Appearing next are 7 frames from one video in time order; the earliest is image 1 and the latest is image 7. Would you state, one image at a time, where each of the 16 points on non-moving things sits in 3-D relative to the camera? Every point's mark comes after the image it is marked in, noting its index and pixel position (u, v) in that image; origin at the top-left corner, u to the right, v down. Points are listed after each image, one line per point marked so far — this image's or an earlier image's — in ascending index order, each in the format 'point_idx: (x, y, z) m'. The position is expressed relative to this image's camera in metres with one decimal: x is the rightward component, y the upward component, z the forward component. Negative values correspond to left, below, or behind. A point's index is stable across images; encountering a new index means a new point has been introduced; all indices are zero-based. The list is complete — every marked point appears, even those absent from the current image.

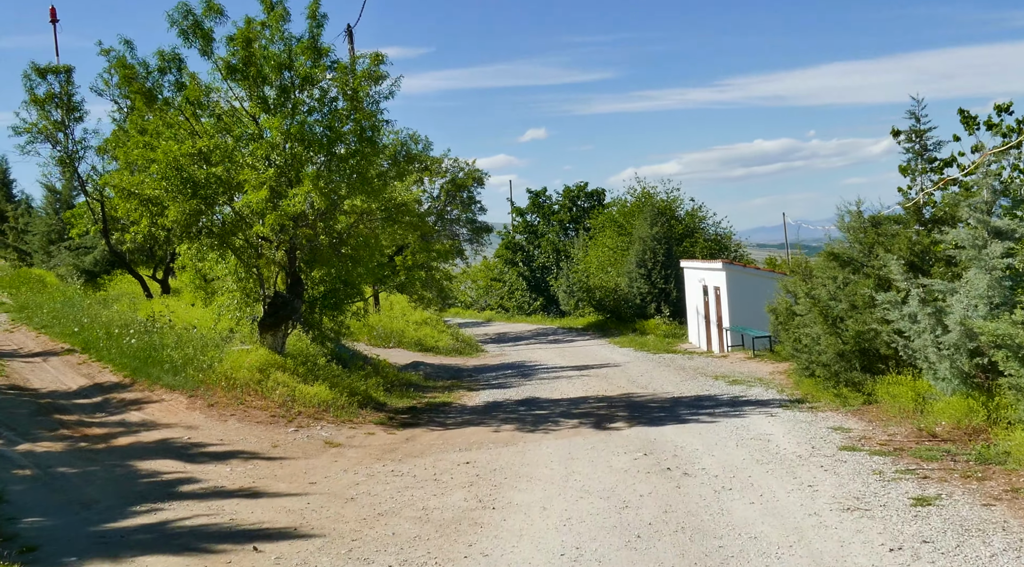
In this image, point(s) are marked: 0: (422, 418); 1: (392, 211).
0: (-1.5, -2.2, +17.0) m
1: (-2.5, +1.4, +19.5) m
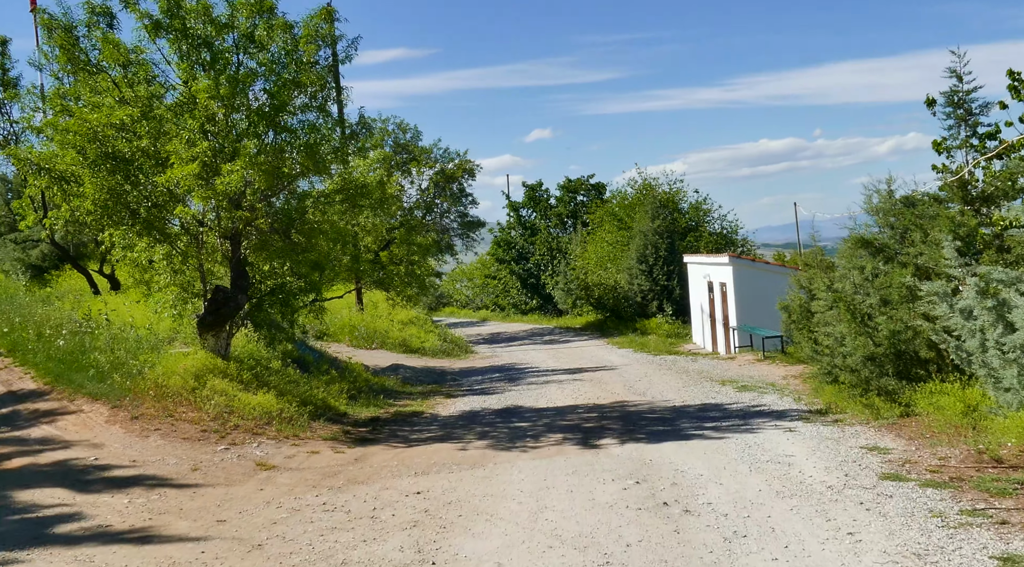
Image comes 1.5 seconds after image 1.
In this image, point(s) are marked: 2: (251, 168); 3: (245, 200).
0: (-1.8, -2.1, +14.7) m
1: (-2.8, +1.5, +17.2) m
2: (-3.5, +1.6, +14.2) m
3: (-4.0, +1.4, +15.6) m
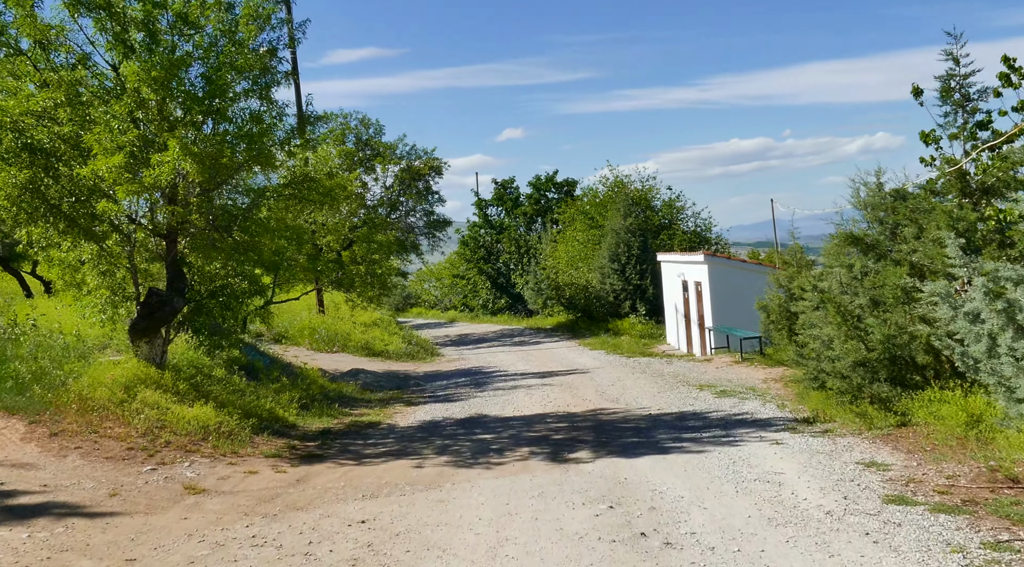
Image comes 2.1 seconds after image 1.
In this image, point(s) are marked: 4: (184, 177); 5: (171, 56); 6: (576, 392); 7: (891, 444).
0: (-2.3, -2.1, +13.5) m
1: (-3.4, +1.5, +16.0) m
2: (-4.0, +1.6, +12.9) m
3: (-4.5, +1.3, +14.4) m
4: (-4.3, +1.5, +13.8) m
5: (-4.3, +2.9, +13.3) m
6: (+1.1, -1.9, +18.7) m
7: (+3.9, -1.6, +10.8) m
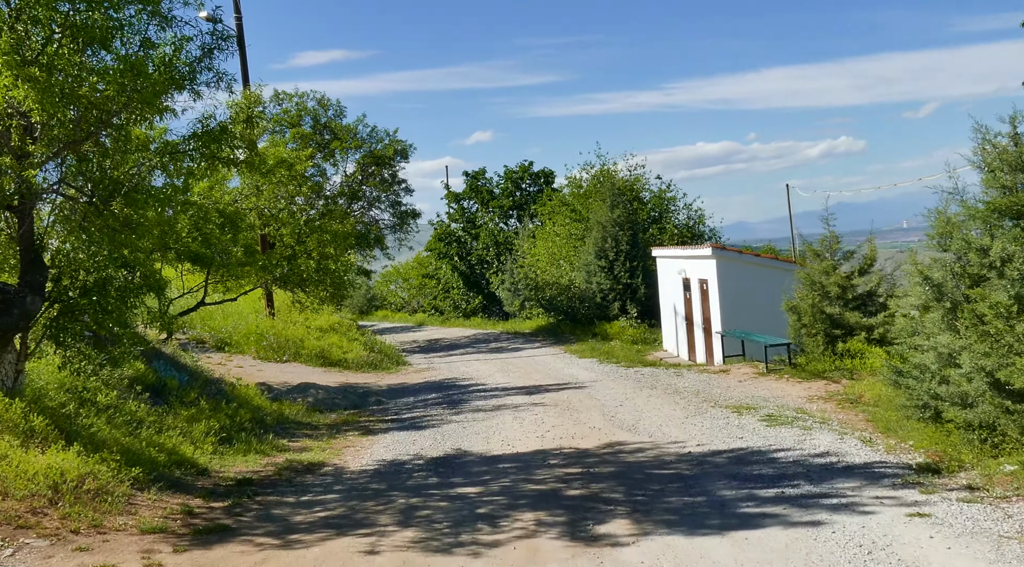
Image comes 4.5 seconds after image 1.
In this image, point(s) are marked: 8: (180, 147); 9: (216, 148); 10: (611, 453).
0: (-2.3, -2.0, +9.4) m
1: (-3.5, +1.6, +11.9) m
2: (-4.1, +1.6, +8.8) m
3: (-4.6, +1.4, +10.2) m
4: (-4.4, +1.5, +9.7) m
5: (-4.3, +2.9, +9.2) m
6: (+0.9, -1.9, +14.7) m
7: (+3.9, -1.5, +6.9) m
8: (-3.8, +1.6, +11.9) m
9: (-3.4, +1.5, +12.2) m
10: (+1.1, -1.8, +11.4) m
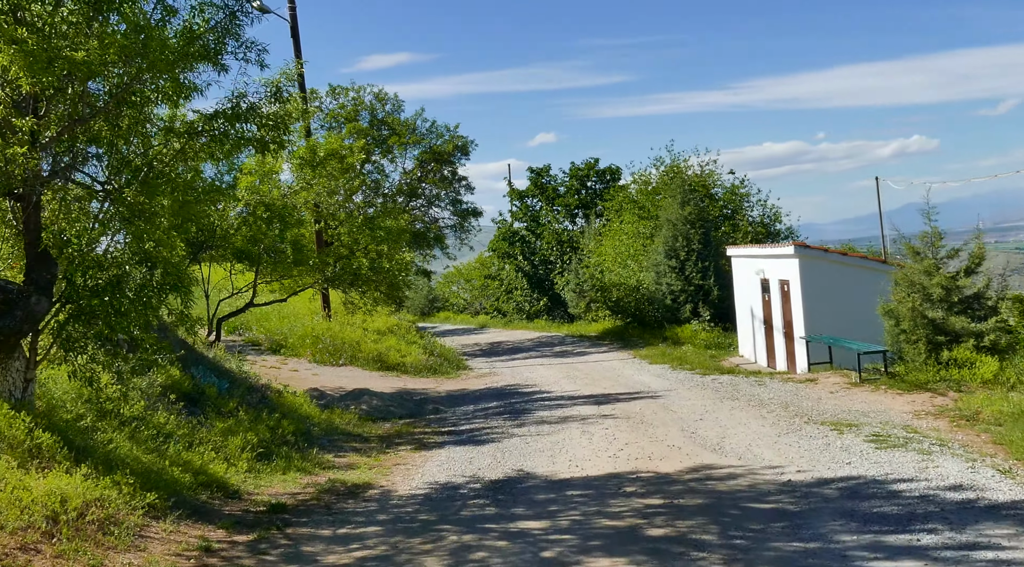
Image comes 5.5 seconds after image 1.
0: (-1.8, -2.0, +8.1) m
1: (-2.8, +1.6, +10.6) m
2: (-3.5, +1.7, +7.6) m
3: (-4.0, +1.4, +9.0) m
4: (-3.8, +1.5, +8.5) m
5: (-3.8, +2.9, +7.9) m
6: (+1.8, -1.9, +13.2) m
7: (+4.3, -1.5, +5.2) m
8: (-3.1, +1.6, +10.6) m
9: (-2.7, +1.5, +10.9) m
10: (+1.7, -1.8, +9.8) m
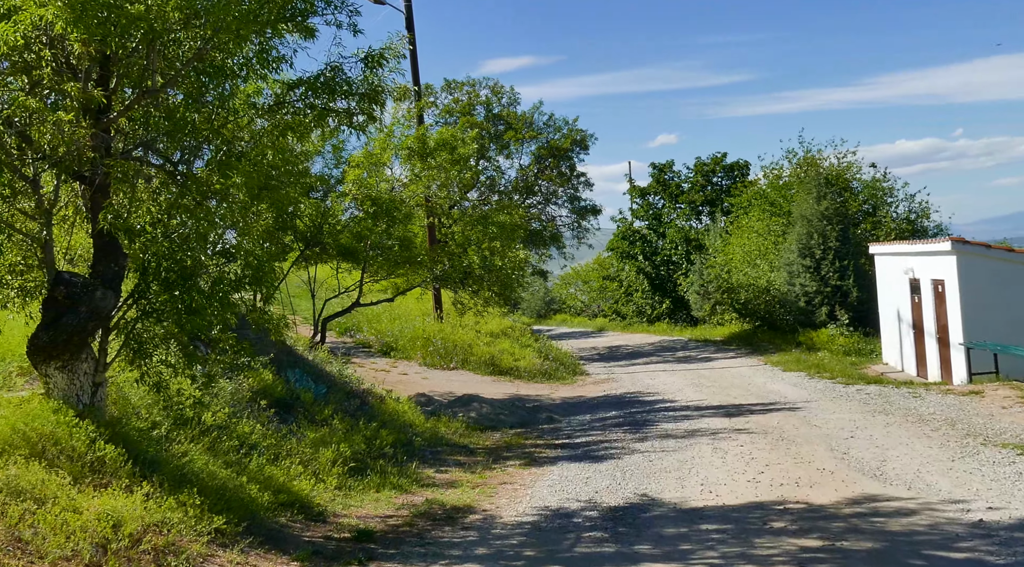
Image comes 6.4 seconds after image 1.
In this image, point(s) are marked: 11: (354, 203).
0: (-1.0, -2.0, +6.8) m
1: (-1.7, +1.7, +9.5) m
2: (-2.8, +1.7, +6.5) m
3: (-3.1, +1.5, +8.0) m
4: (-3.0, +1.6, +7.4) m
5: (-3.0, +3.0, +6.9) m
6: (+3.1, -1.8, +11.5) m
7: (+4.7, -1.5, +3.3) m
8: (-2.0, +1.6, +9.5) m
9: (-1.6, +1.6, +9.7) m
10: (+2.7, -1.8, +8.1) m
11: (-2.6, +1.3, +17.1) m
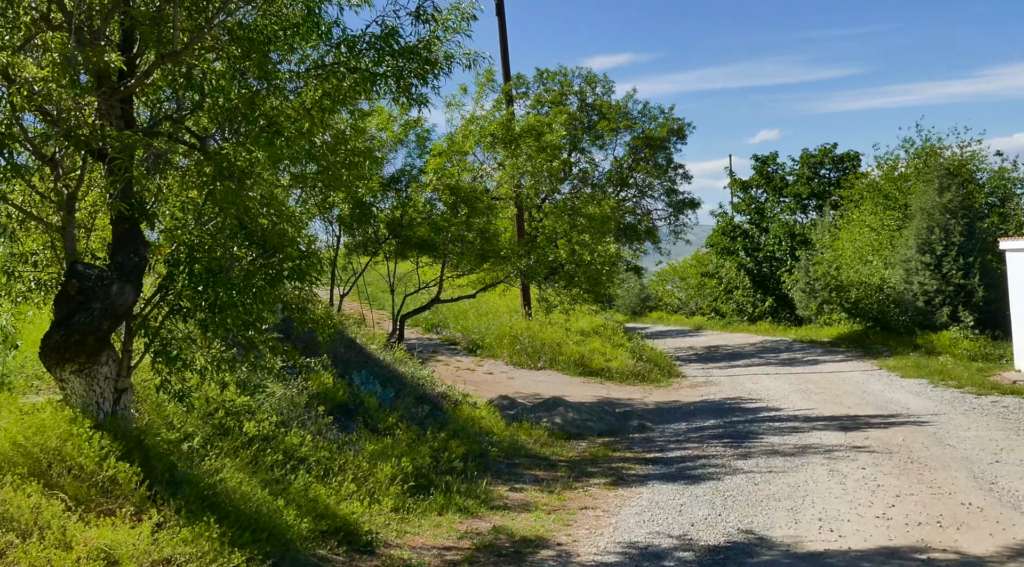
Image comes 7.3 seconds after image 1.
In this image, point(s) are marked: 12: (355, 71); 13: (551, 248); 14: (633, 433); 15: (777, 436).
0: (-0.6, -1.9, +5.5) m
1: (-1.1, +1.7, +8.2) m
2: (-2.4, +1.8, +5.4) m
3: (-2.6, +1.5, +6.9) m
4: (-2.5, +1.7, +6.3) m
5: (-2.6, +3.1, +5.7) m
6: (+3.9, -1.8, +9.8) m
7: (+4.8, -1.5, +1.4) m
8: (-1.3, +1.7, +8.3) m
9: (-0.9, +1.6, +8.4) m
10: (+3.2, -1.8, +6.5) m
11: (-1.3, +1.4, +15.9) m
12: (-1.2, +1.5, +8.2) m
13: (+0.6, +0.6, +17.6) m
14: (+1.8, -2.2, +15.5) m
15: (+3.4, -2.0, +13.5) m
